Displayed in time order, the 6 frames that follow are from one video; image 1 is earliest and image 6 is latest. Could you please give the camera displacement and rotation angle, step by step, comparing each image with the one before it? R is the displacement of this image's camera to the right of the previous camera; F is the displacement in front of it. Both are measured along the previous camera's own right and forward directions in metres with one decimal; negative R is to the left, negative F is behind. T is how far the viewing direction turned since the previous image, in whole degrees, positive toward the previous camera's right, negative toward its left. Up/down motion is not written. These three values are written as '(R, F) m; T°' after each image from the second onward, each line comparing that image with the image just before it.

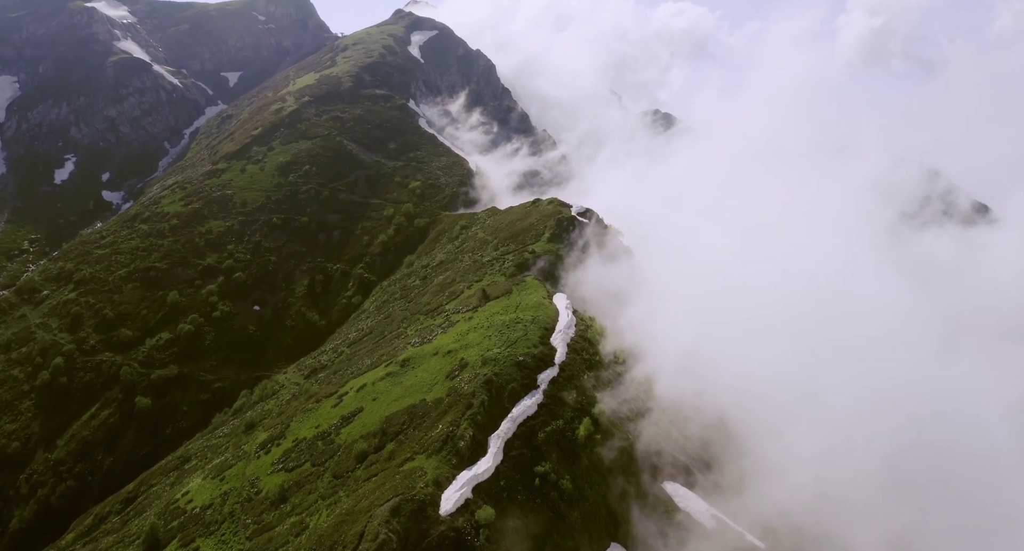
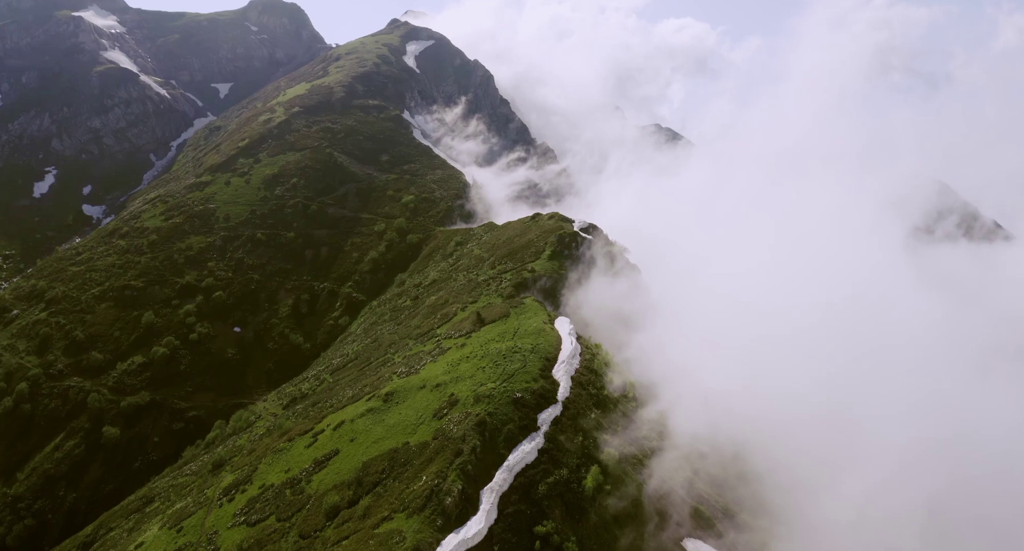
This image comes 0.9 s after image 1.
(+0.3, +10.3) m; 0°
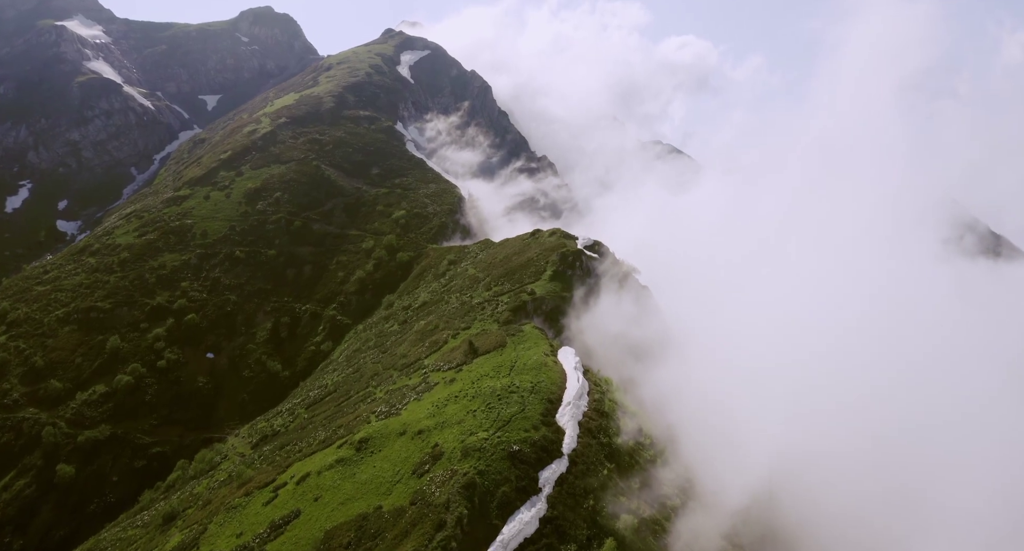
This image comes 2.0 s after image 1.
(+0.3, +12.2) m; 0°
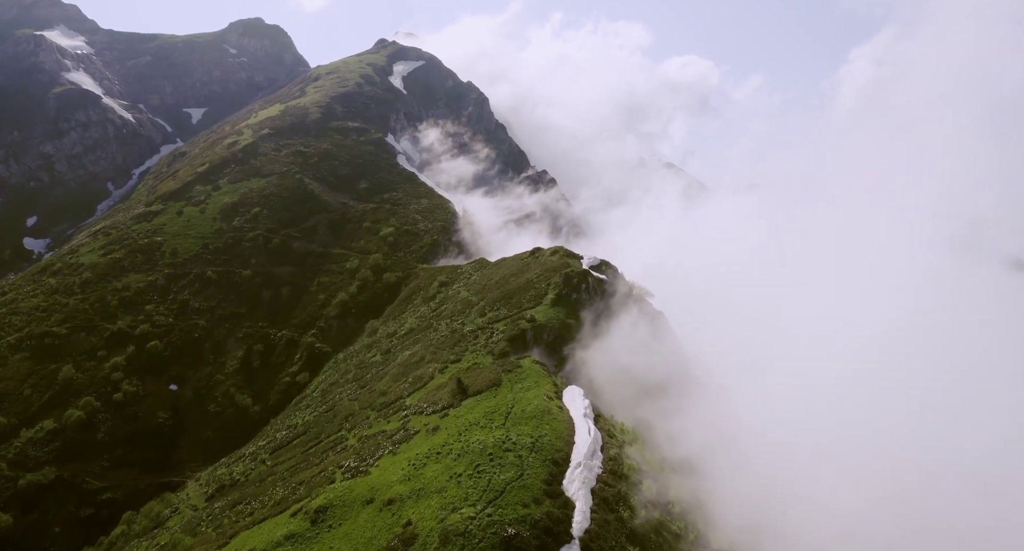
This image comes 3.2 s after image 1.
(+0.3, +13.5) m; 0°
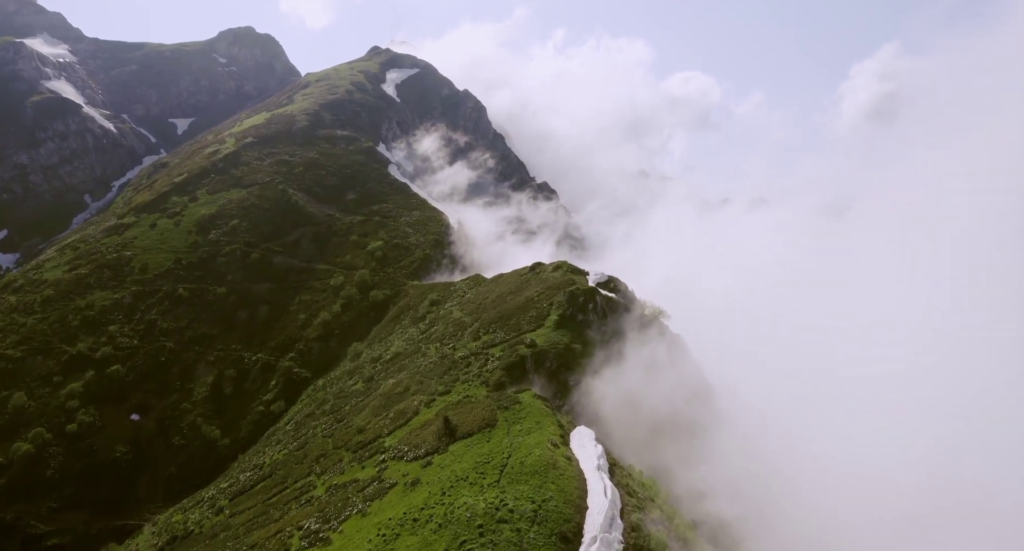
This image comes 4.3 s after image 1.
(+0.2, +11.6) m; 0°
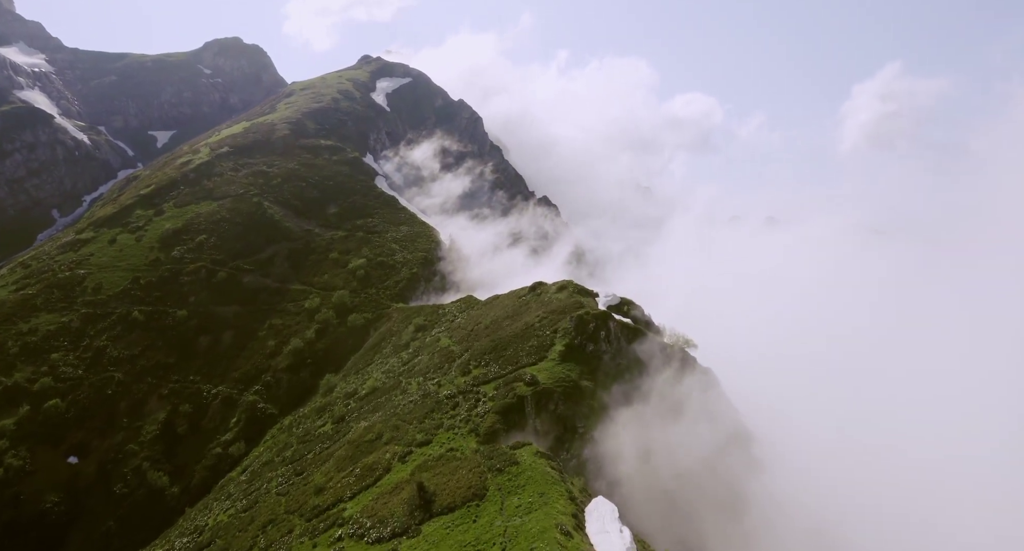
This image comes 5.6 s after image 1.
(+0.2, +14.5) m; 0°
